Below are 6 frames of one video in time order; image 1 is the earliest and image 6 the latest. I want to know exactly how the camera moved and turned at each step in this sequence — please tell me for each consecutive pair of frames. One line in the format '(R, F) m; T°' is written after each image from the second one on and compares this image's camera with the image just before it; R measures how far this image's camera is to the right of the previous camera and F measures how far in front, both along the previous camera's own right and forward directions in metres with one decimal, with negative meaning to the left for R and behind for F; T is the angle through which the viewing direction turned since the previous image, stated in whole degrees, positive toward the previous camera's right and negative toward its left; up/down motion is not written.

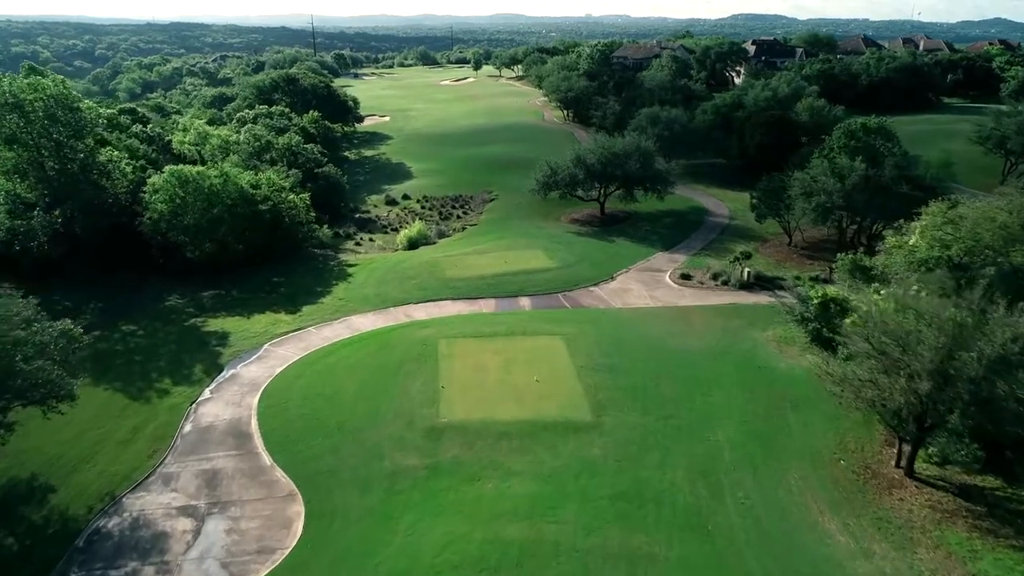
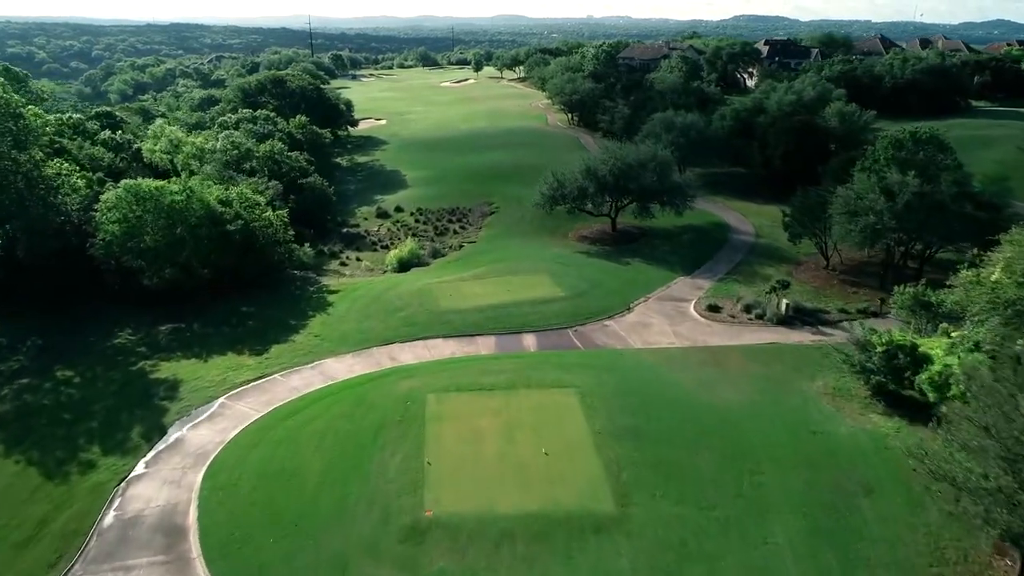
(-0.1, +5.8) m; 0°
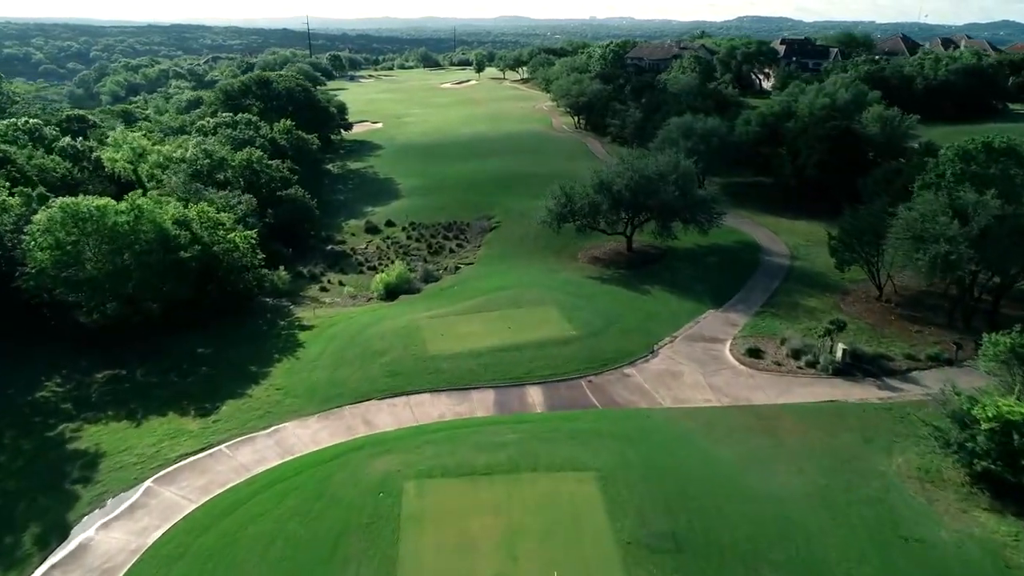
(0.0, +6.3) m; 0°
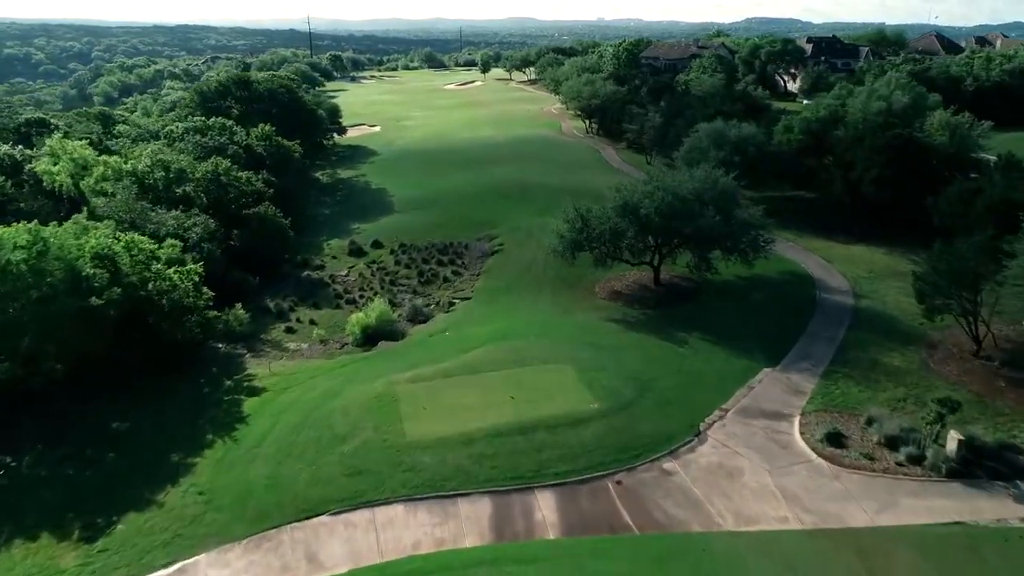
(+0.1, +8.0) m; -1°
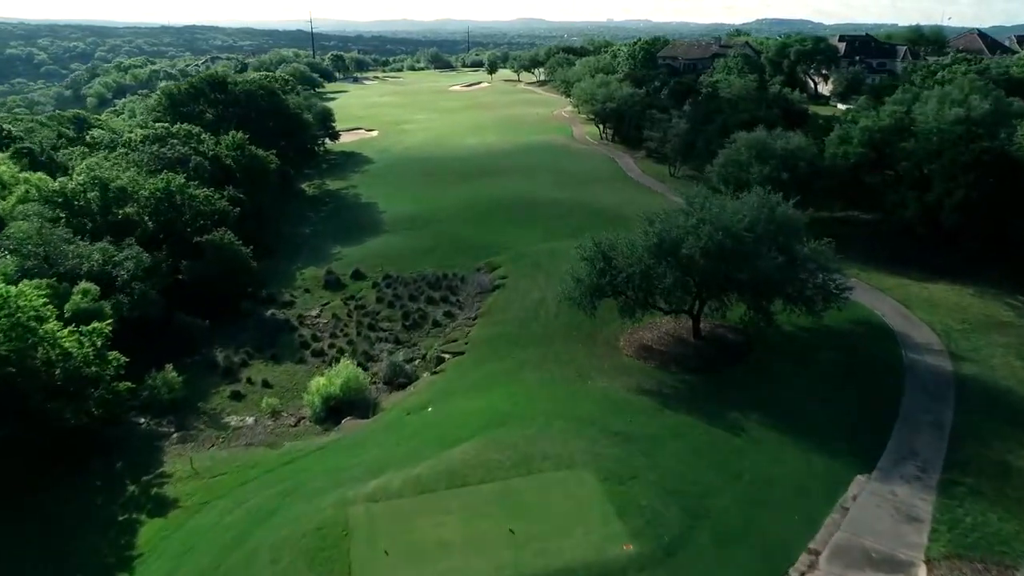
(+0.2, +8.3) m; -1°
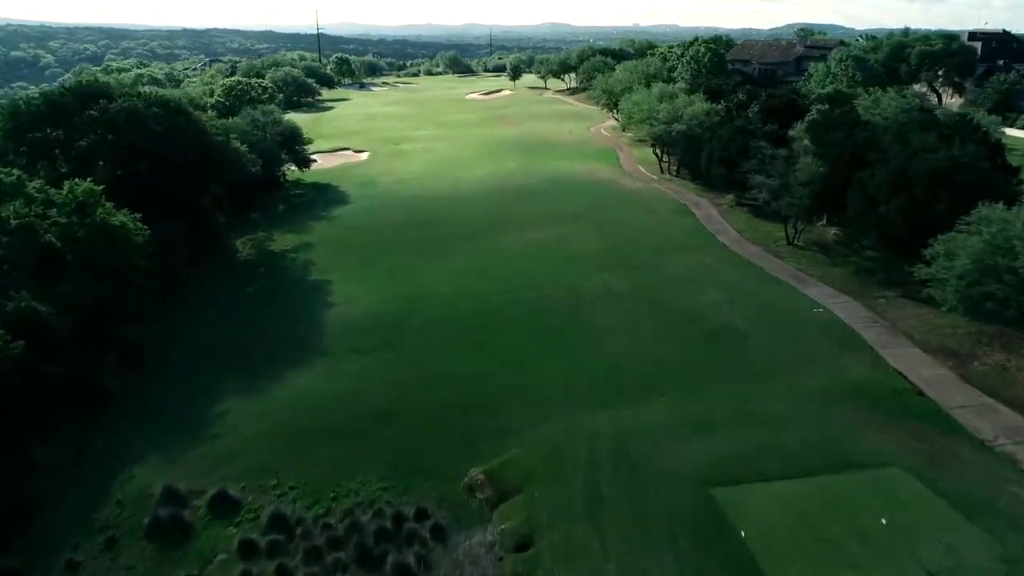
(-0.4, +24.0) m; -2°
